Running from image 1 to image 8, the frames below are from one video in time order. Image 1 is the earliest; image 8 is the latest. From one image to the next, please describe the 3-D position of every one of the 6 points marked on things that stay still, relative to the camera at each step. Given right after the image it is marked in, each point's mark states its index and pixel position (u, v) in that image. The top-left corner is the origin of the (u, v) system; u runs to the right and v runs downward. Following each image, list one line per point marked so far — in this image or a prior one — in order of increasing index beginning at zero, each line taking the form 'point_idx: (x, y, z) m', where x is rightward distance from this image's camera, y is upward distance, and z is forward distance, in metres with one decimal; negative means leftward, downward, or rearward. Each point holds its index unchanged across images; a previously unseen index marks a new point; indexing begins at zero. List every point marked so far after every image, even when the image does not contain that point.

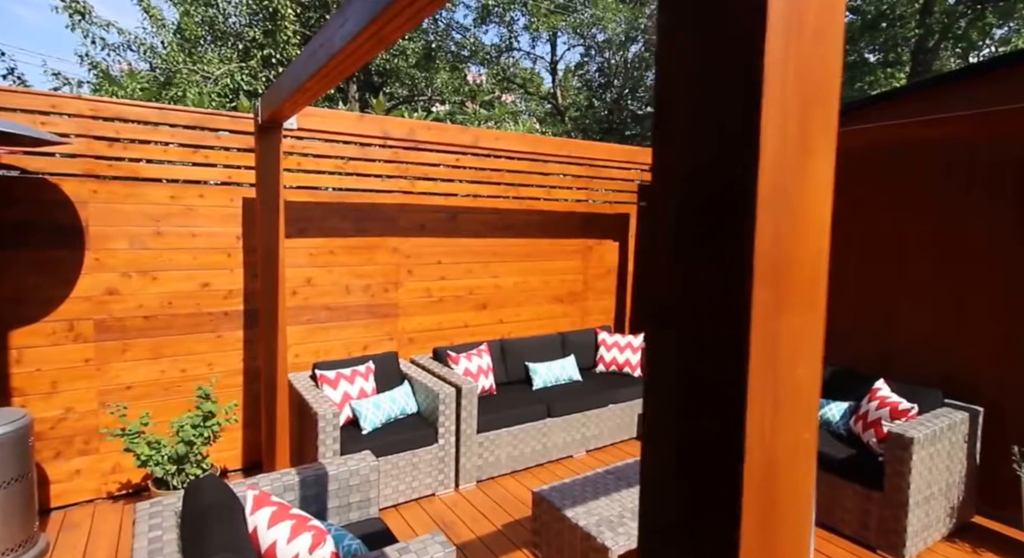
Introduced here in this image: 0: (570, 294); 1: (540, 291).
0: (+0.5, -0.1, +5.0) m
1: (+0.3, -0.1, +4.7) m
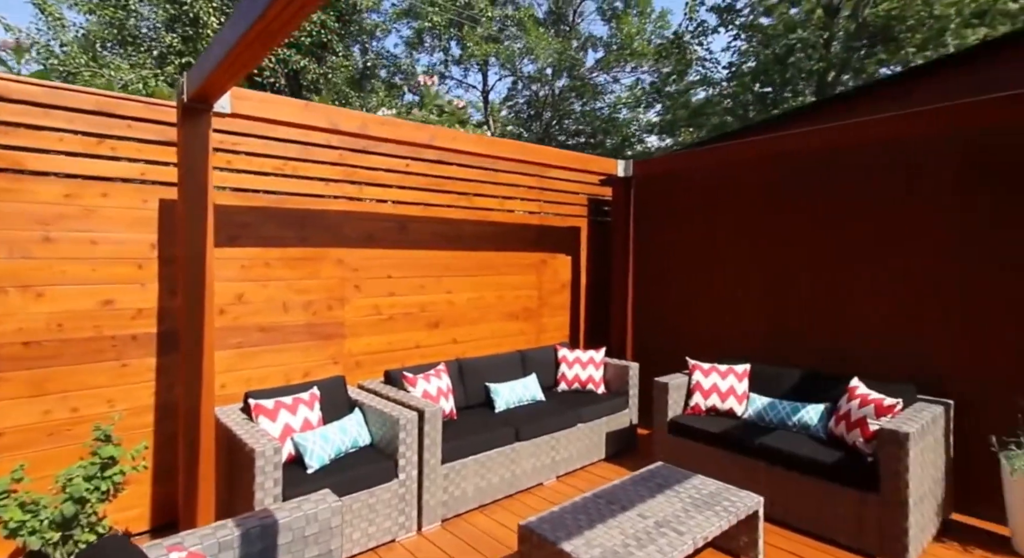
0: (+0.1, -0.3, +4.7) m
1: (-0.1, -0.2, +4.4) m
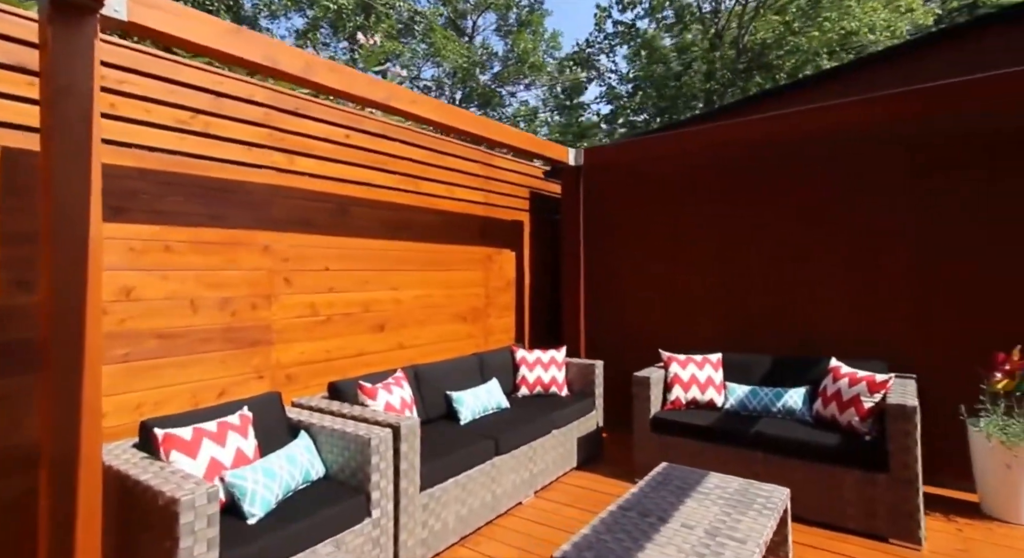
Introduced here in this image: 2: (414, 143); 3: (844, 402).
0: (-0.3, -0.2, +4.1) m
1: (-0.4, -0.2, +3.8) m
2: (-0.6, +0.8, +3.6) m
3: (+2.0, -0.7, +3.3) m
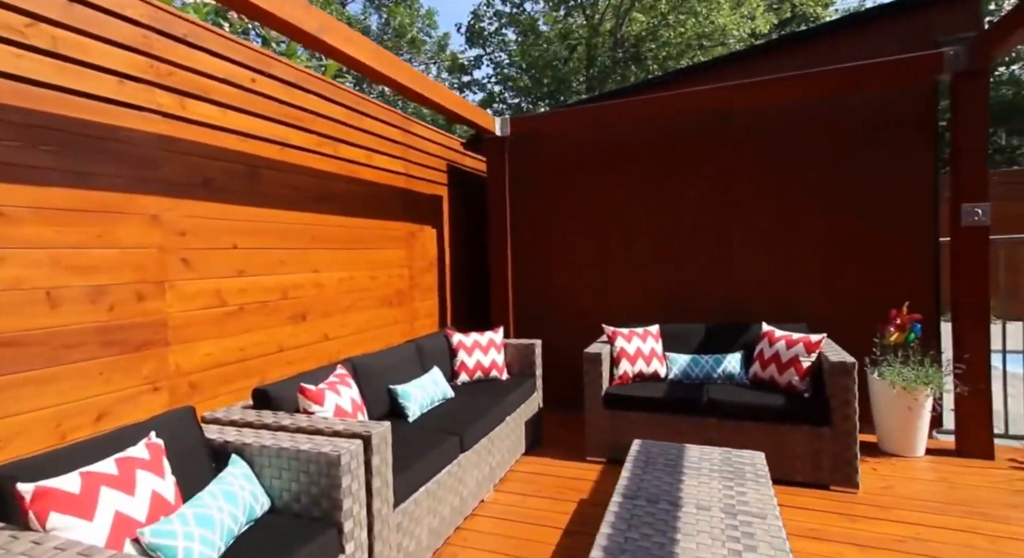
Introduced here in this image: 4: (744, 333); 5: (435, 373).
0: (-0.7, -0.1, +3.6) m
1: (-0.8, -0.1, +3.3) m
2: (-1.0, +1.0, +3.0) m
3: (+1.7, -0.5, +3.5) m
4: (+1.6, -0.4, +3.8) m
5: (-0.4, -0.5, +3.1) m
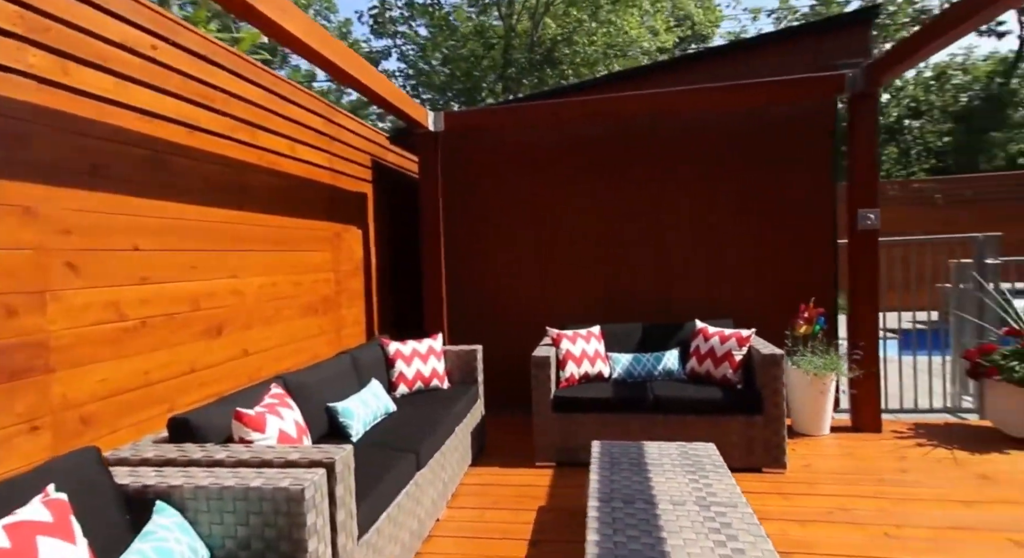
0: (-1.1, -0.1, +3.3) m
1: (-1.1, -0.1, +2.9) m
2: (-1.2, +0.9, +2.6) m
3: (+1.3, -0.5, +3.6) m
4: (+1.1, -0.3, +3.9) m
5: (-0.7, -0.5, +2.9) m
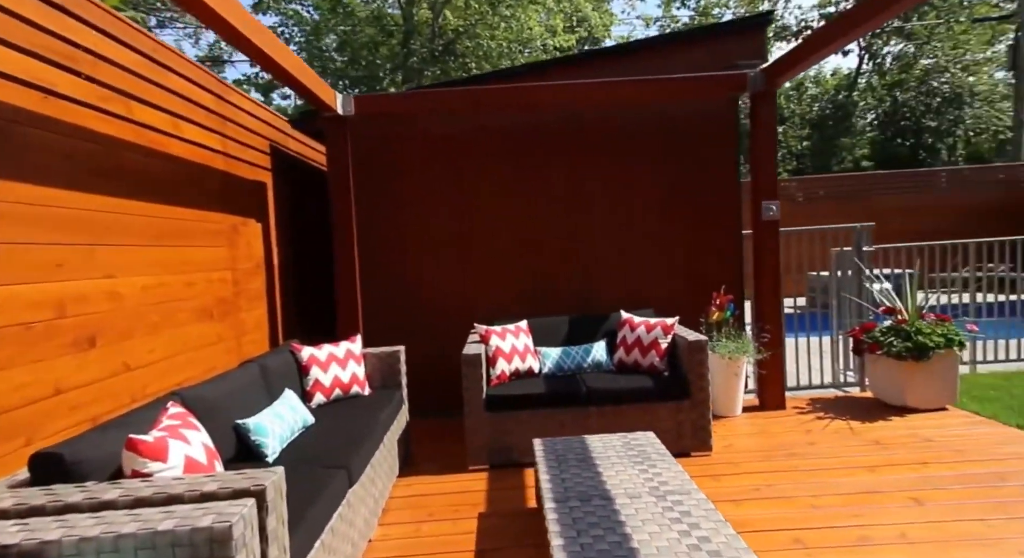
0: (-1.5, -0.1, +2.8) m
1: (-1.5, -0.1, +2.5) m
2: (-1.5, +0.9, +2.2) m
3: (+0.8, -0.4, +3.6) m
4: (+0.6, -0.3, +3.9) m
5: (-1.0, -0.5, +2.5) m
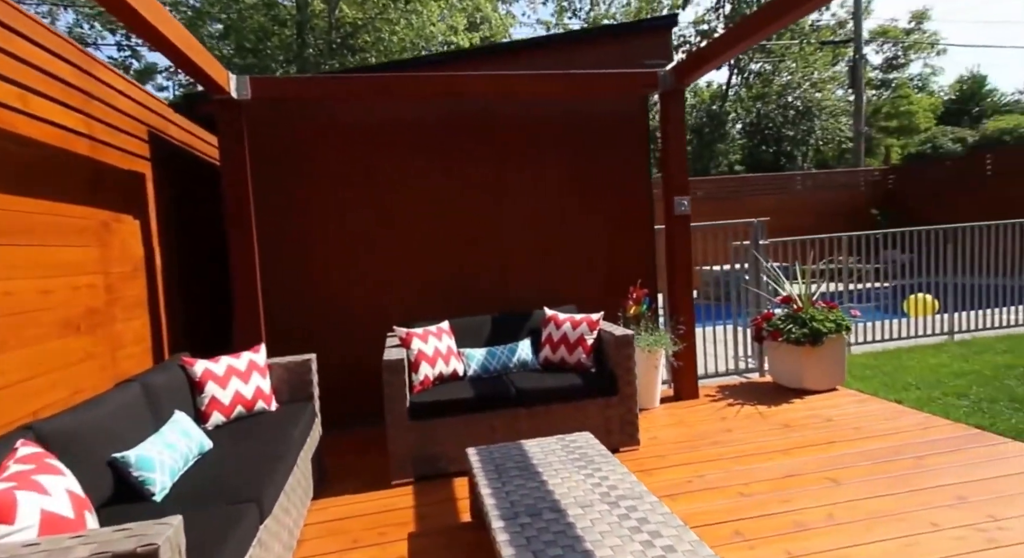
0: (-1.8, -0.1, +2.4) m
1: (-1.7, -0.1, +2.1) m
2: (-1.7, +0.9, +1.7) m
3: (+0.4, -0.4, +3.5) m
4: (+0.1, -0.3, +3.8) m
5: (-1.2, -0.5, +2.1) m
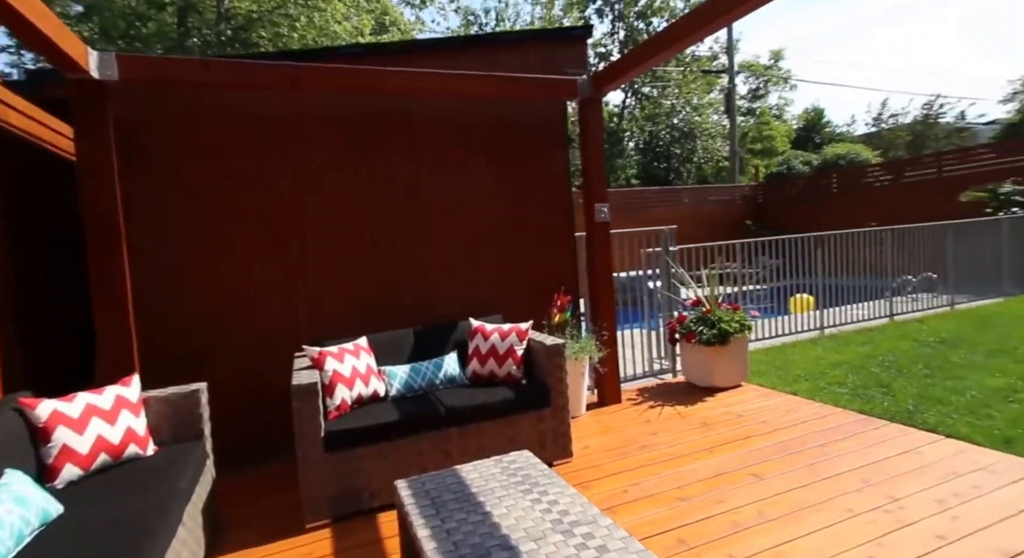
0: (-2.0, -0.2, +1.8) m
1: (-1.9, -0.2, +1.5) m
2: (-1.9, +0.8, +1.2) m
3: (0.0, -0.4, +3.2) m
4: (-0.4, -0.3, +3.5) m
5: (-1.4, -0.6, +1.7) m
